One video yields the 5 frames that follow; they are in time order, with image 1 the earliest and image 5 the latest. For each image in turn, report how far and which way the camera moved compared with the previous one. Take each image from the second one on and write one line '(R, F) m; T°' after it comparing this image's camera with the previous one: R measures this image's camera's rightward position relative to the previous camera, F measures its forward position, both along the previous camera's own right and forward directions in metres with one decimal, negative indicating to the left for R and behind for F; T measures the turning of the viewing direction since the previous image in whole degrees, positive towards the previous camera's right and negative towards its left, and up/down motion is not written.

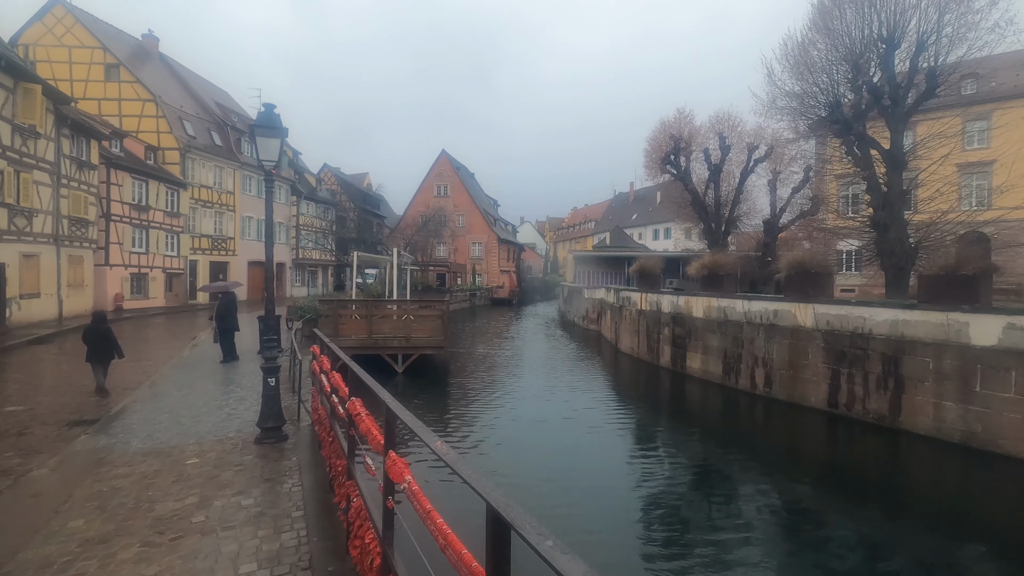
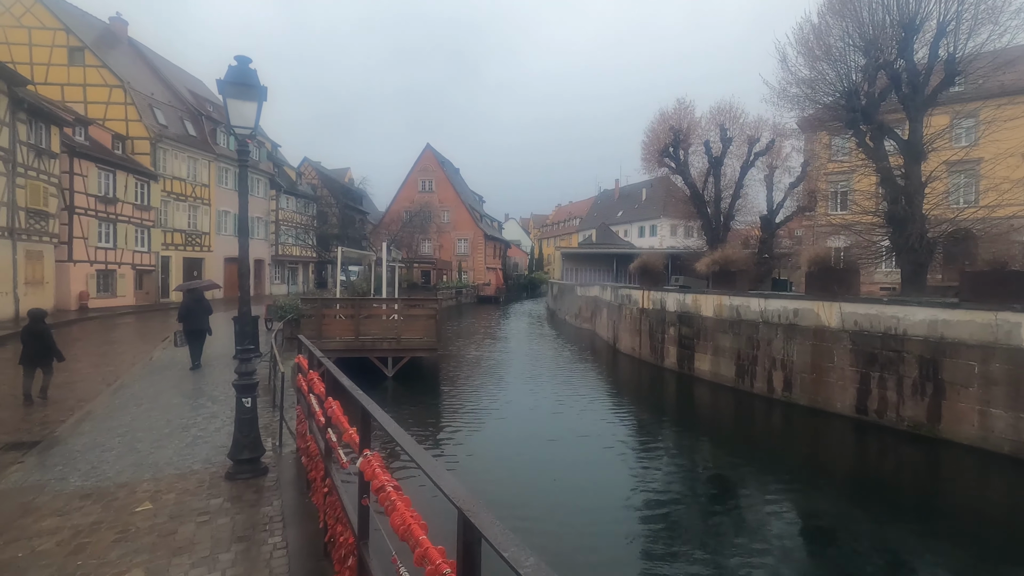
(-0.4, +1.2) m; +2°
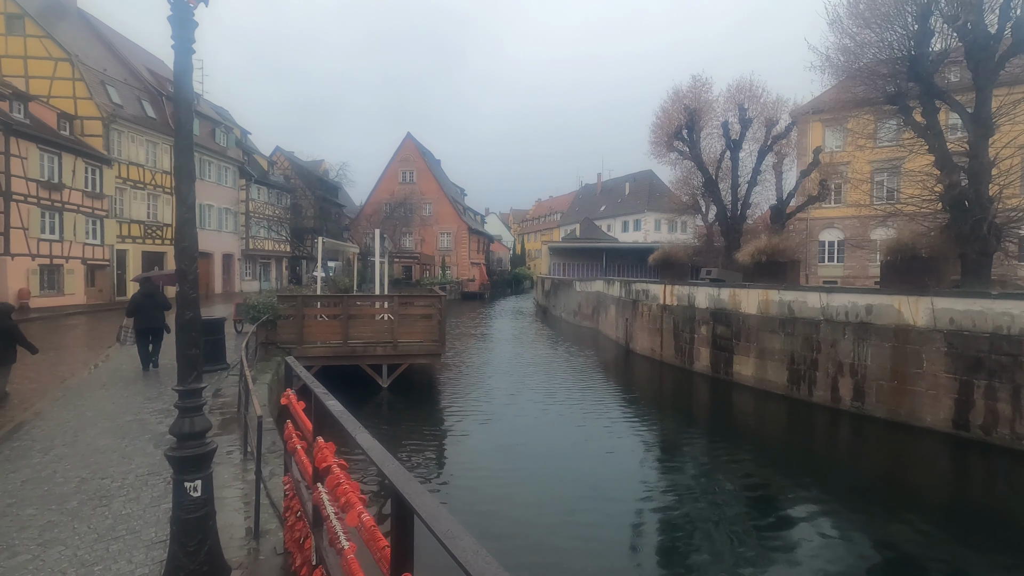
(-0.9, +2.3) m; +2°
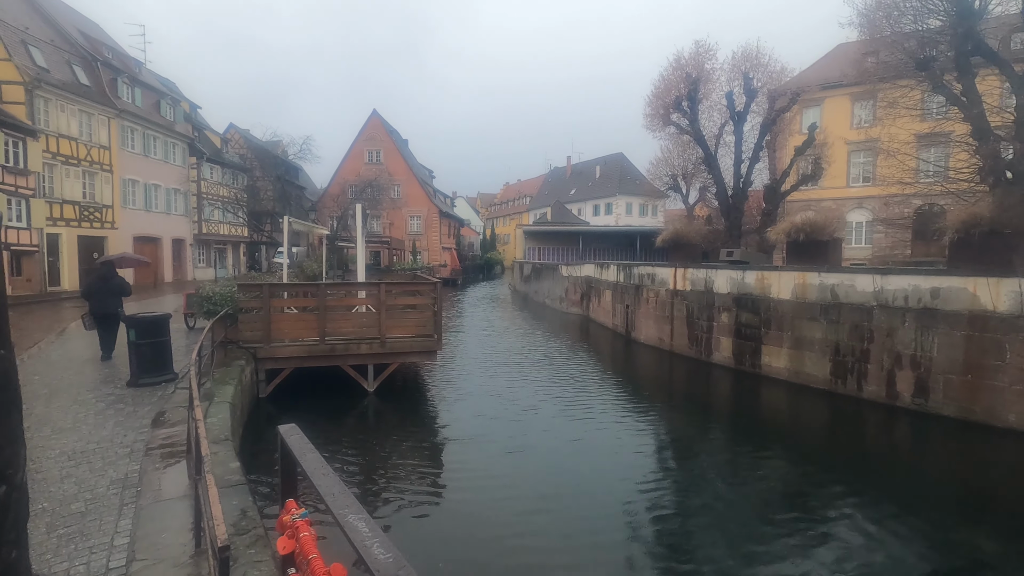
(-0.8, +1.9) m; +3°
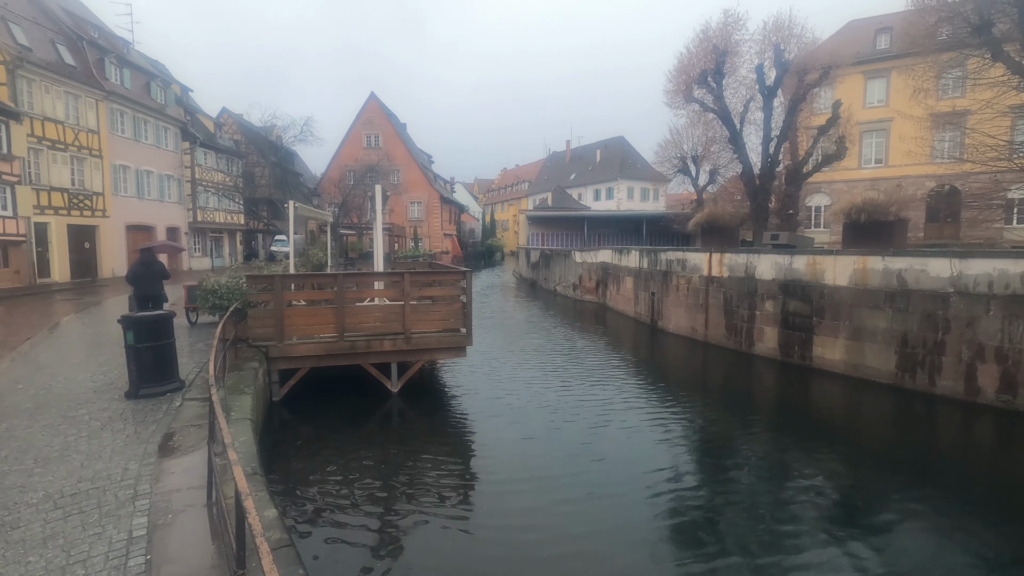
(-0.7, +1.1) m; +1°
